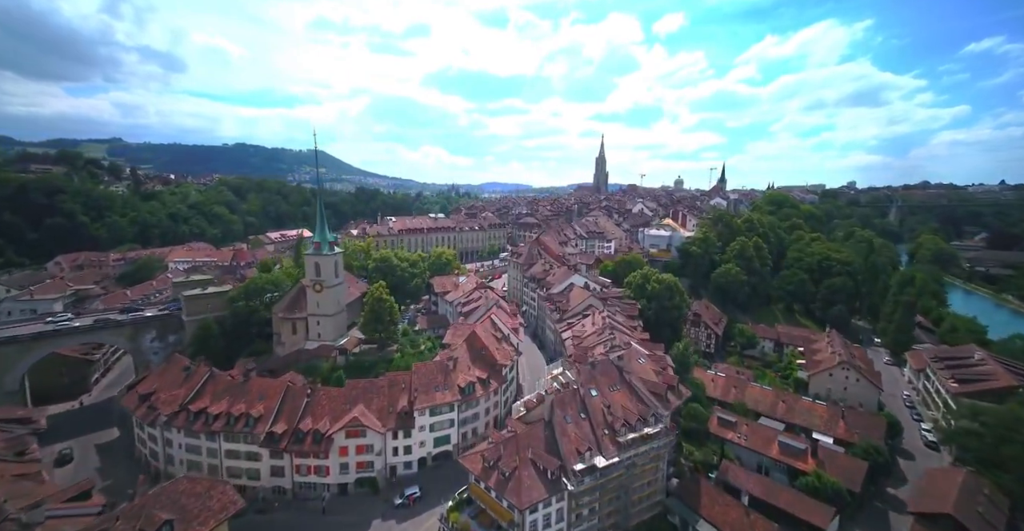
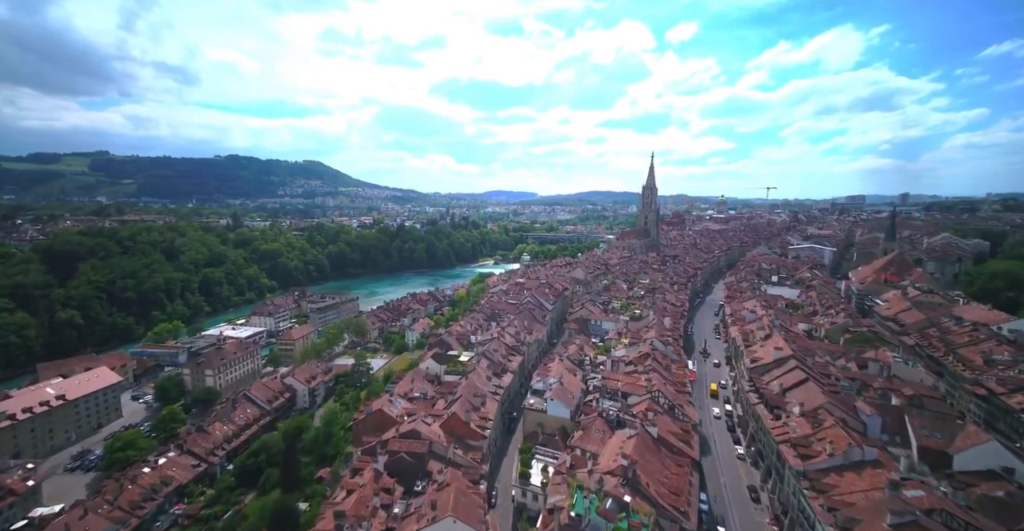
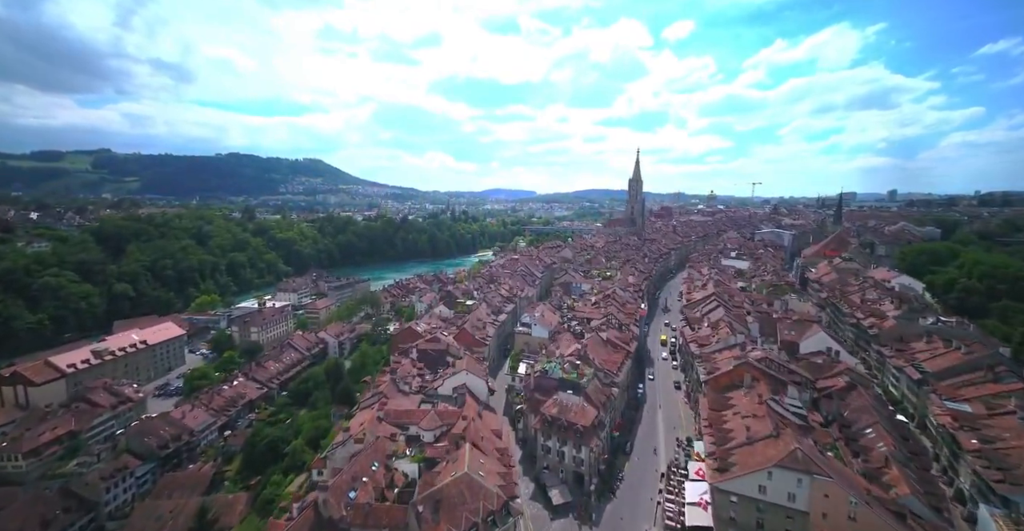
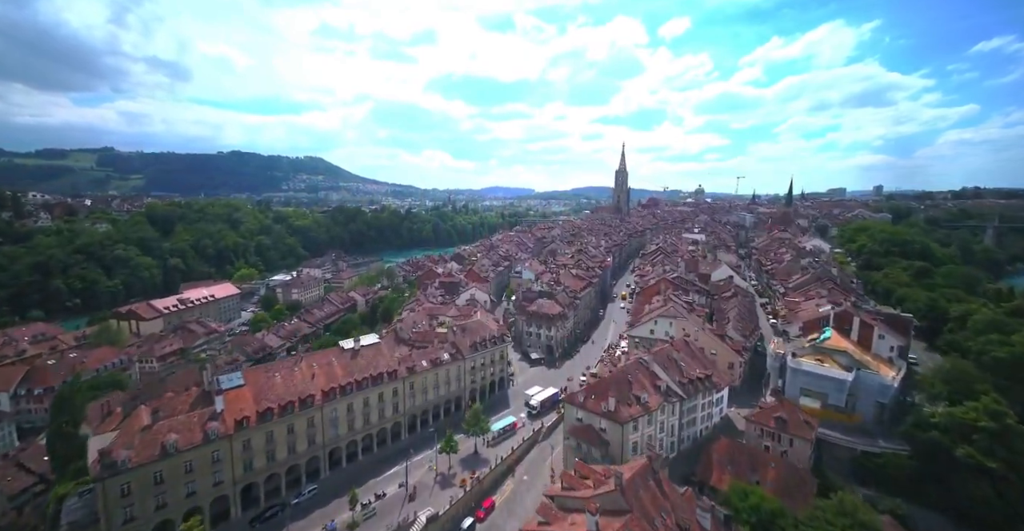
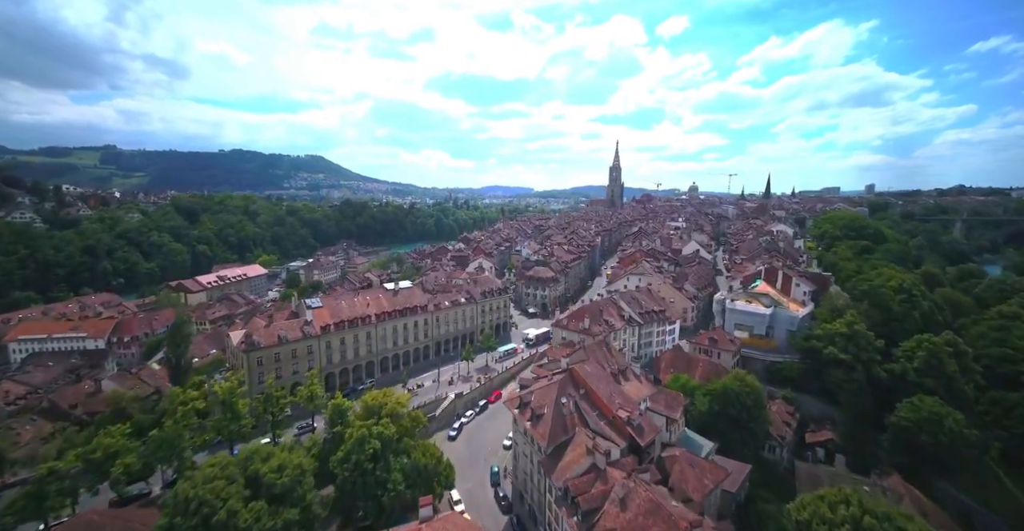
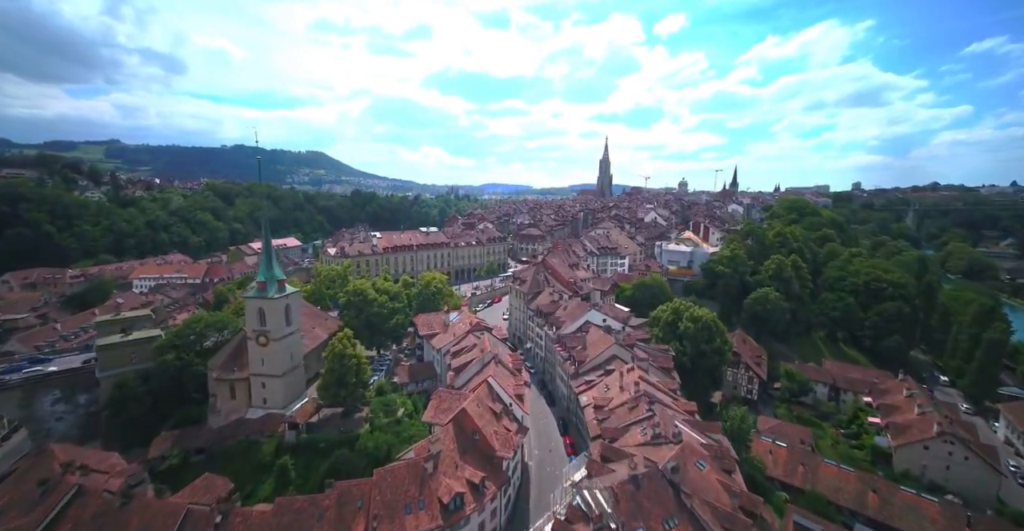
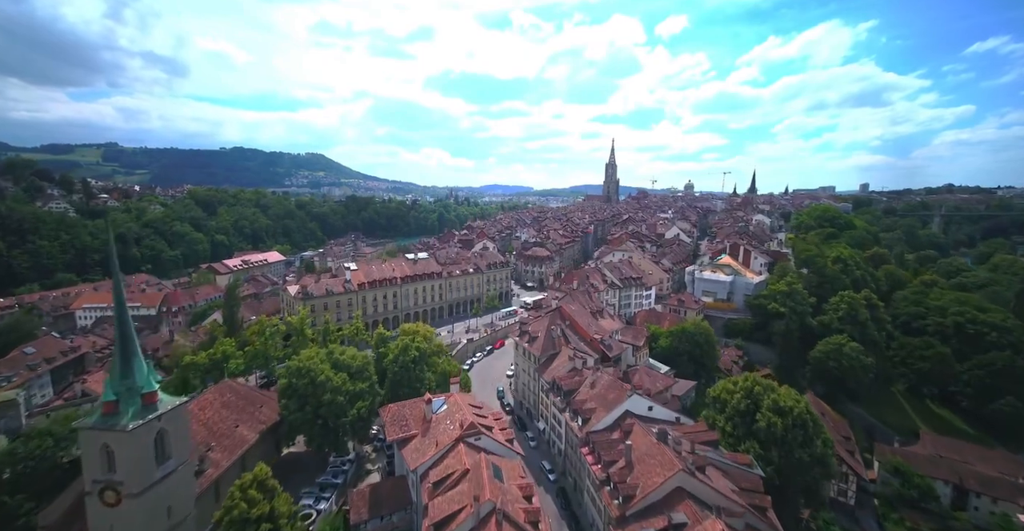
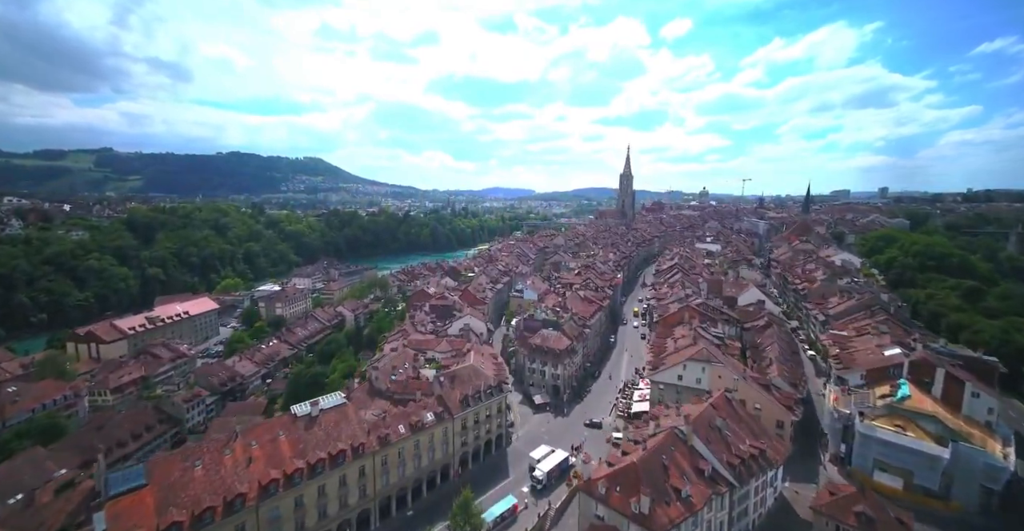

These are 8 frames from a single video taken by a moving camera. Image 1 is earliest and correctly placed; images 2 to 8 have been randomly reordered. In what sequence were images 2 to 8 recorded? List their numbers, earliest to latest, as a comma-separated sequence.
6, 7, 5, 4, 8, 3, 2
